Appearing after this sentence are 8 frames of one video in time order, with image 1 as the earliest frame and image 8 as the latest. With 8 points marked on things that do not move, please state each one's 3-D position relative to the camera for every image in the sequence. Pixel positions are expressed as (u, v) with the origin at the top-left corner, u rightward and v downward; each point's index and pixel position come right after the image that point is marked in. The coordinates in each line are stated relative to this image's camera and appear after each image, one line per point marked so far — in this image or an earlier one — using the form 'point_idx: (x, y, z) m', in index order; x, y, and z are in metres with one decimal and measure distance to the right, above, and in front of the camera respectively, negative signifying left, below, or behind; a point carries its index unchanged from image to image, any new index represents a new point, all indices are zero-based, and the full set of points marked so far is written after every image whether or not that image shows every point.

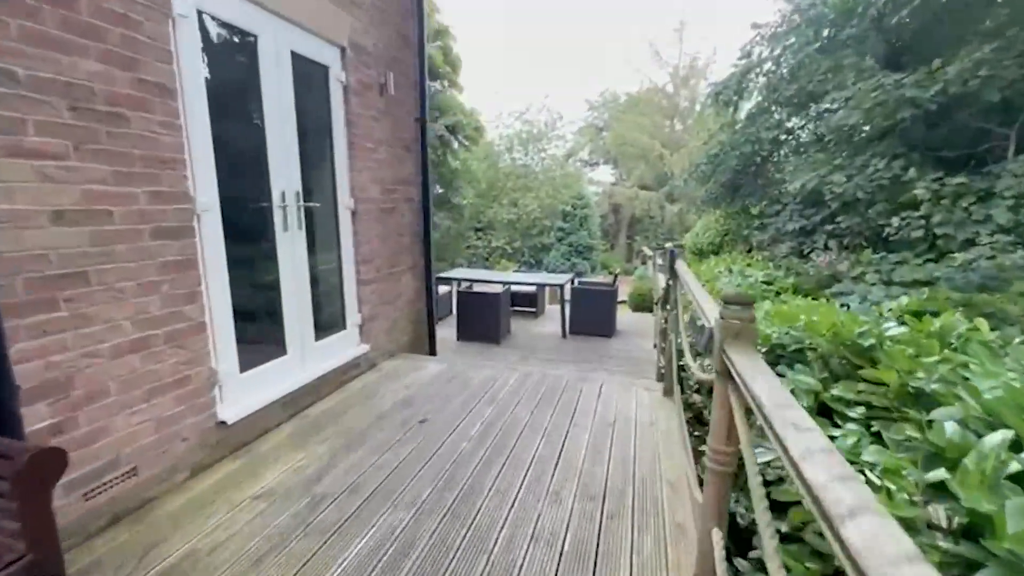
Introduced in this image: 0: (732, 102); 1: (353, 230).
0: (+3.5, +3.0, +7.5) m
1: (-1.0, +0.4, +2.8) m
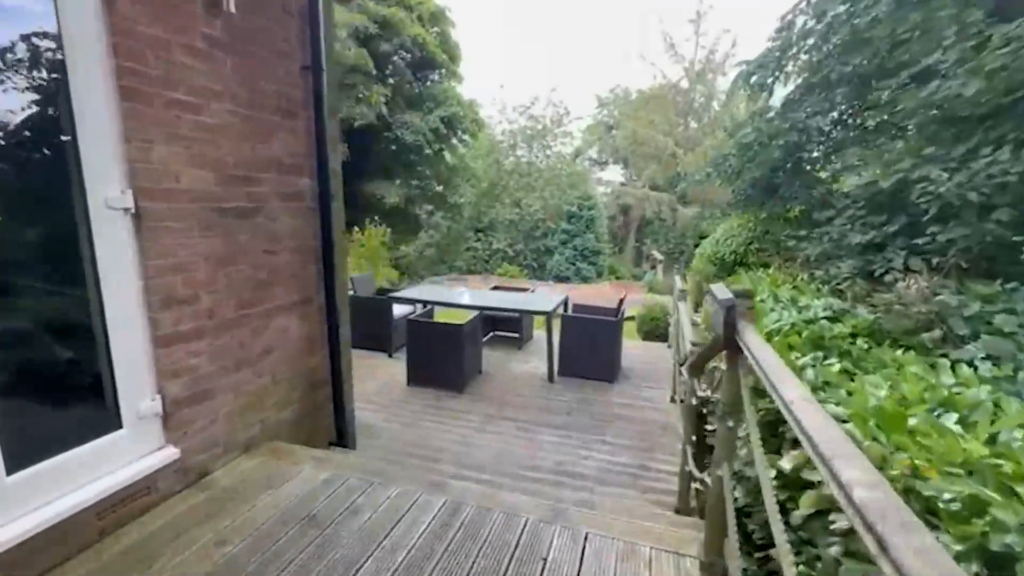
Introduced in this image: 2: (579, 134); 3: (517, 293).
0: (+3.4, +2.7, +6.1) m
1: (-1.3, +0.1, +1.6) m
2: (+3.1, +6.8, +20.8) m
3: (+0.1, -0.1, +4.9) m
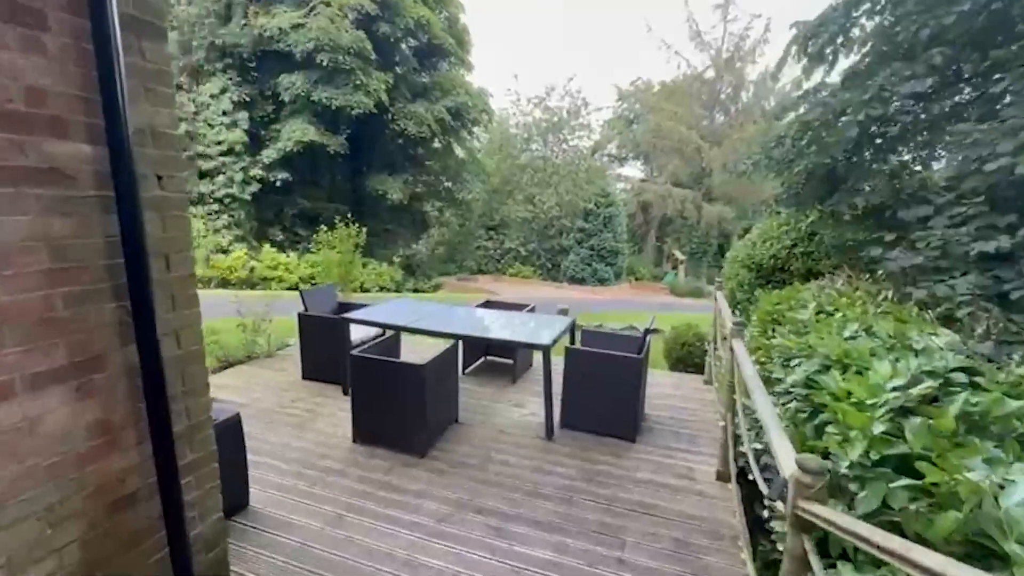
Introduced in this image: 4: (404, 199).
0: (+3.4, +2.5, +4.9) m
1: (-1.4, 0.0, +0.6) m
2: (+3.7, +6.7, +19.6) m
3: (0.0, -0.2, +3.9) m
4: (-3.1, +2.6, +13.3) m
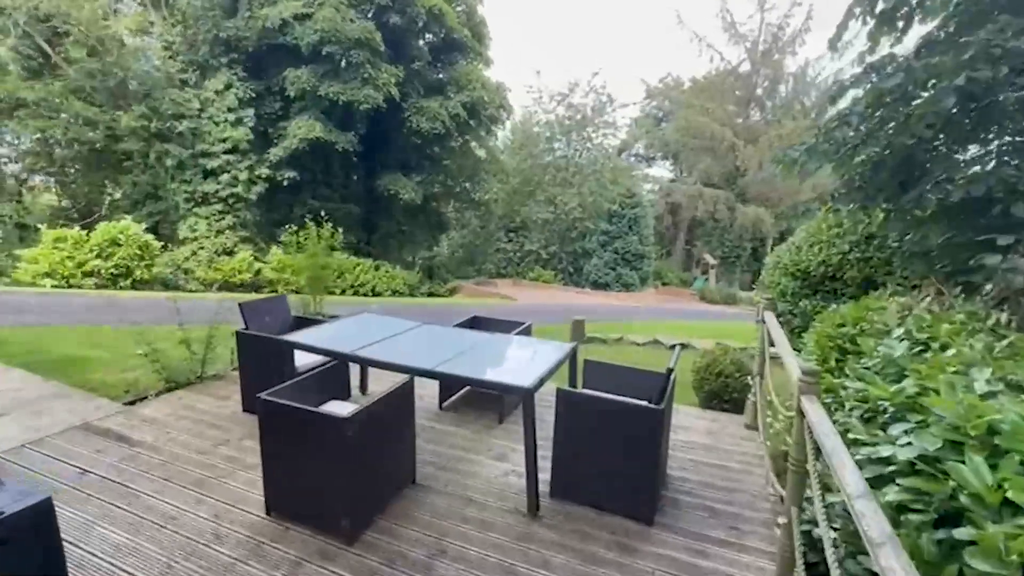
0: (+3.4, +2.4, +4.0) m
1: (-1.7, -0.1, -0.1) m
2: (+4.5, +6.5, +18.6) m
3: (-0.1, -0.3, +3.1) m
4: (-2.6, +2.4, +12.7) m
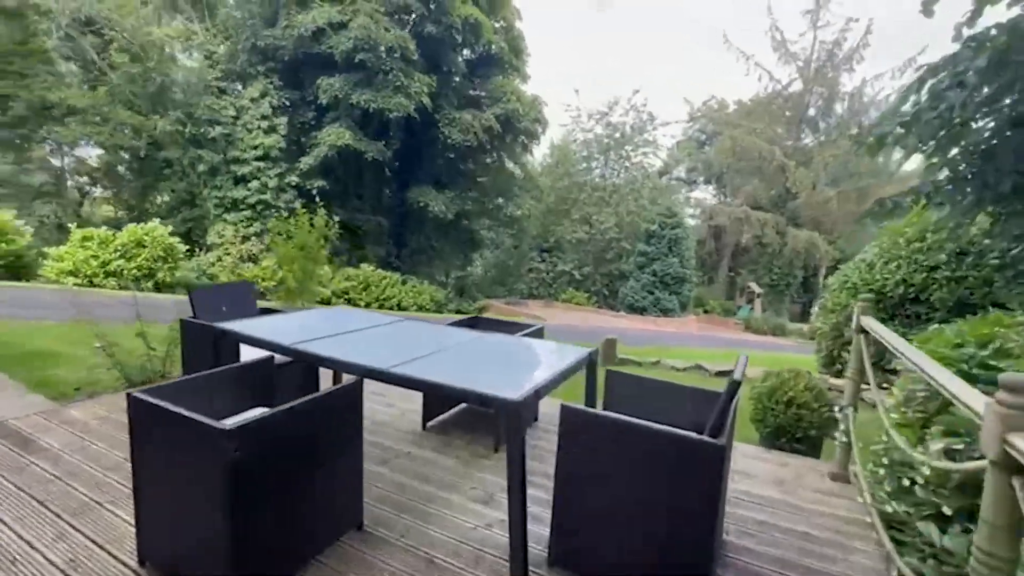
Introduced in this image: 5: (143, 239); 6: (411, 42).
0: (+3.5, +2.2, +3.2) m
1: (-1.9, +0.2, -0.6) m
2: (+6.0, +5.5, +17.9) m
3: (-0.1, -0.3, +2.5) m
4: (-1.7, +2.0, +12.4) m
5: (-7.0, +0.9, +8.7) m
6: (-2.3, +5.5, +10.3) m
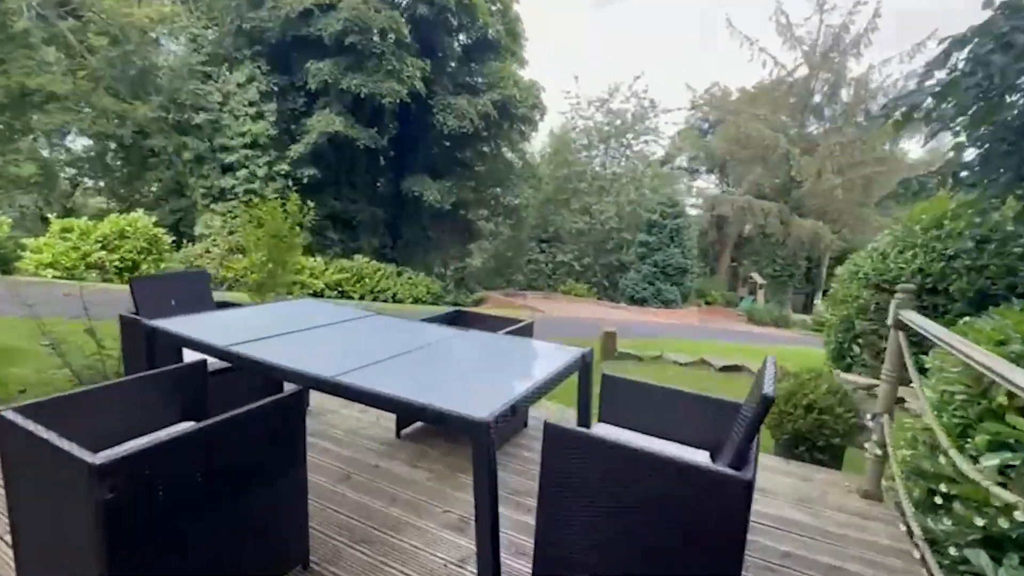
0: (+3.5, +2.3, +2.8) m
1: (-2.0, +0.2, -0.9) m
2: (+5.9, +5.9, +17.5) m
3: (-0.1, -0.2, +2.2) m
4: (-1.8, +2.2, +12.0) m
5: (-7.1, +1.1, +8.4) m
6: (-2.4, +5.7, +9.9) m
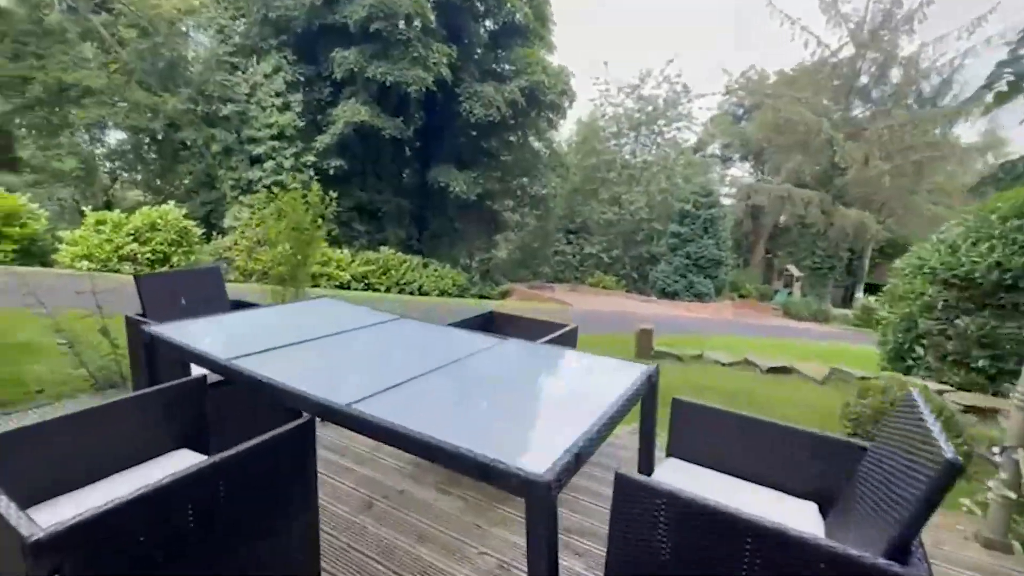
0: (+3.7, +2.3, +2.3) m
1: (-2.0, +0.1, -1.1) m
2: (+6.9, +6.1, +16.7) m
3: (0.0, -0.2, +1.9) m
4: (-1.1, +2.4, +11.8) m
5: (-6.5, +1.2, +8.5) m
6: (-1.8, +5.9, +9.6) m
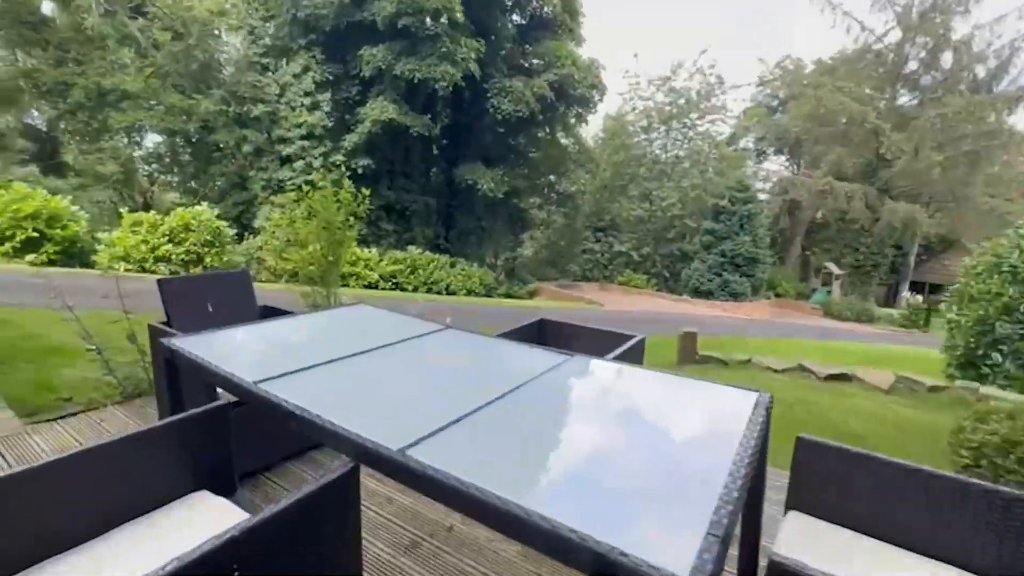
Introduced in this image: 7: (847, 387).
0: (+3.9, +2.3, +1.9) m
1: (-1.9, +0.1, -1.3) m
2: (+7.9, +6.2, +16.1) m
3: (+0.3, -0.2, +1.6) m
4: (-0.3, +2.5, +11.6) m
5: (-6.0, +1.2, +8.5) m
6: (-1.1, +5.9, +9.4) m
7: (+3.5, -1.0, +4.8) m
